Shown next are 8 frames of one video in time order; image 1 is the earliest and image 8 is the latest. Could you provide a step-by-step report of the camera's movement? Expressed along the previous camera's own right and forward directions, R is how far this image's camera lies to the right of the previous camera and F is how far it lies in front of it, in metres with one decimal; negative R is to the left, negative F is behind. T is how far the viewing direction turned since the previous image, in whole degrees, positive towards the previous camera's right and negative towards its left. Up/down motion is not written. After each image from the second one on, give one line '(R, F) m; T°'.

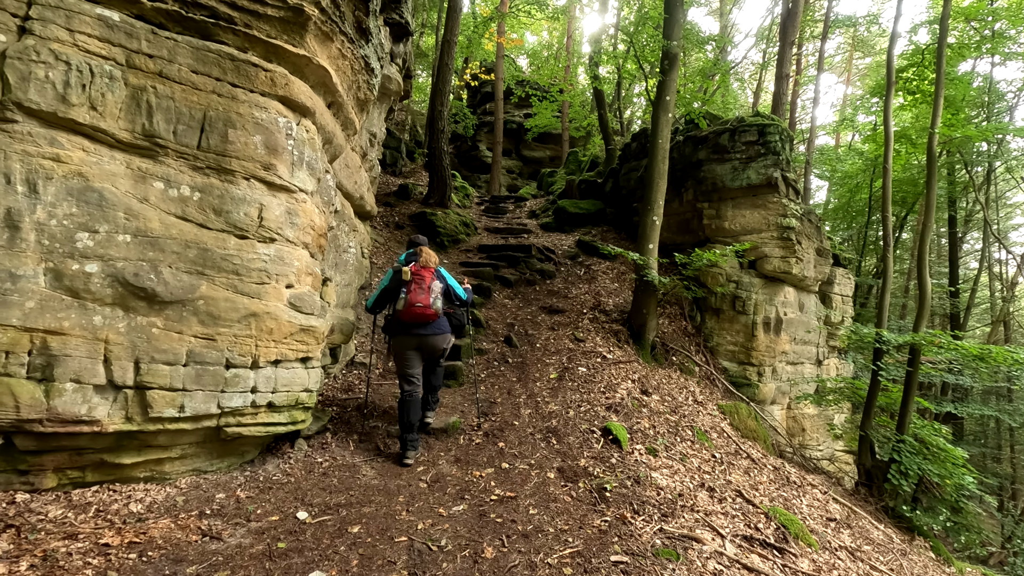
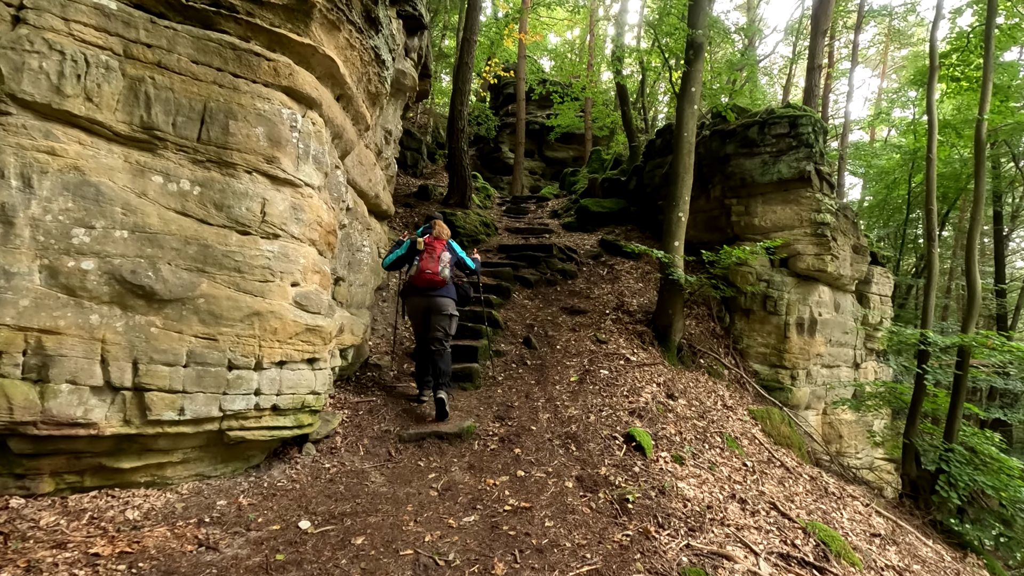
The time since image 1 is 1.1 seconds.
(+0.1, +0.3) m; -3°
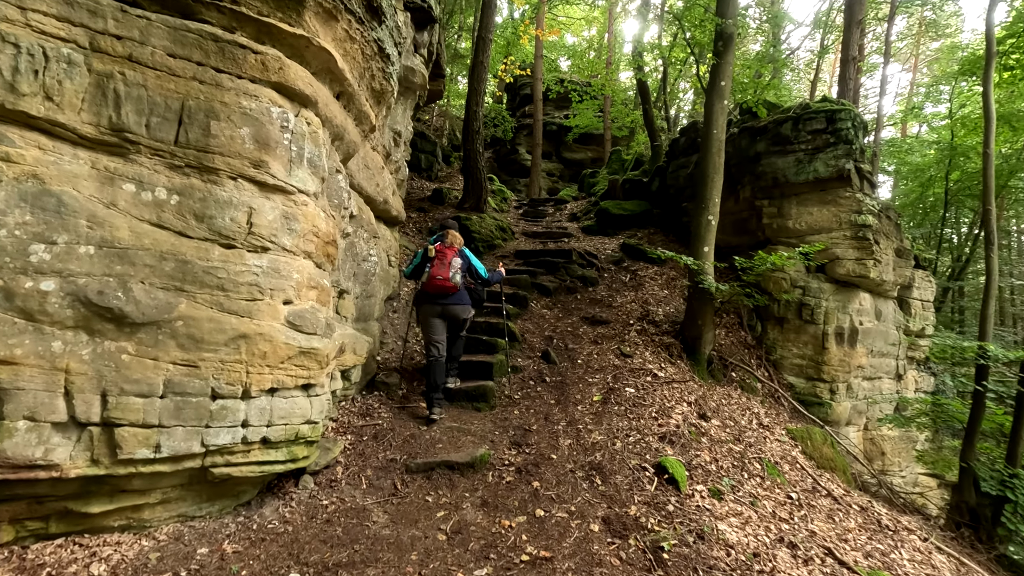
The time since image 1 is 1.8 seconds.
(0.0, +0.5) m; -2°
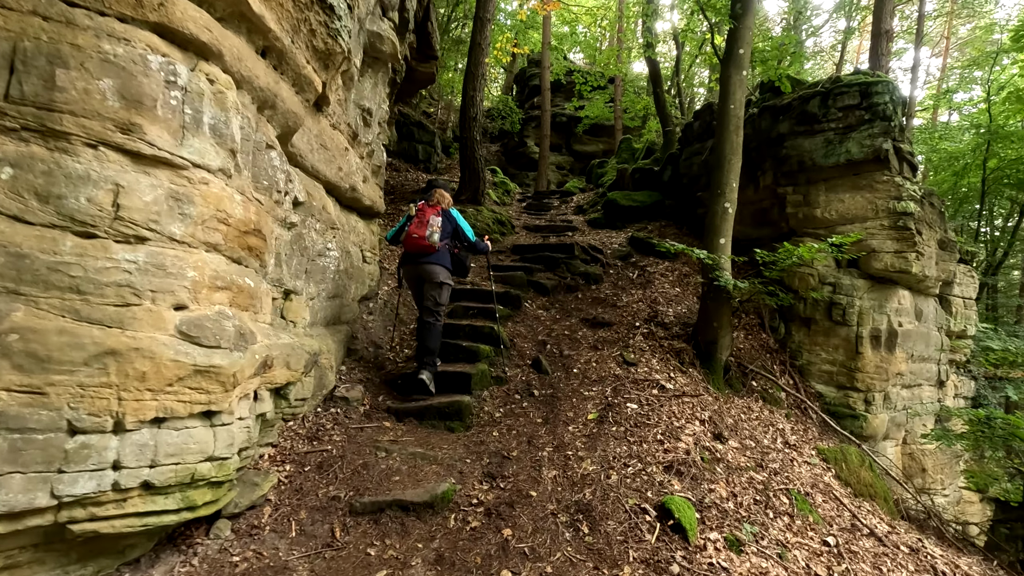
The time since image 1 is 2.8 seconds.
(+0.4, +1.0) m; -2°
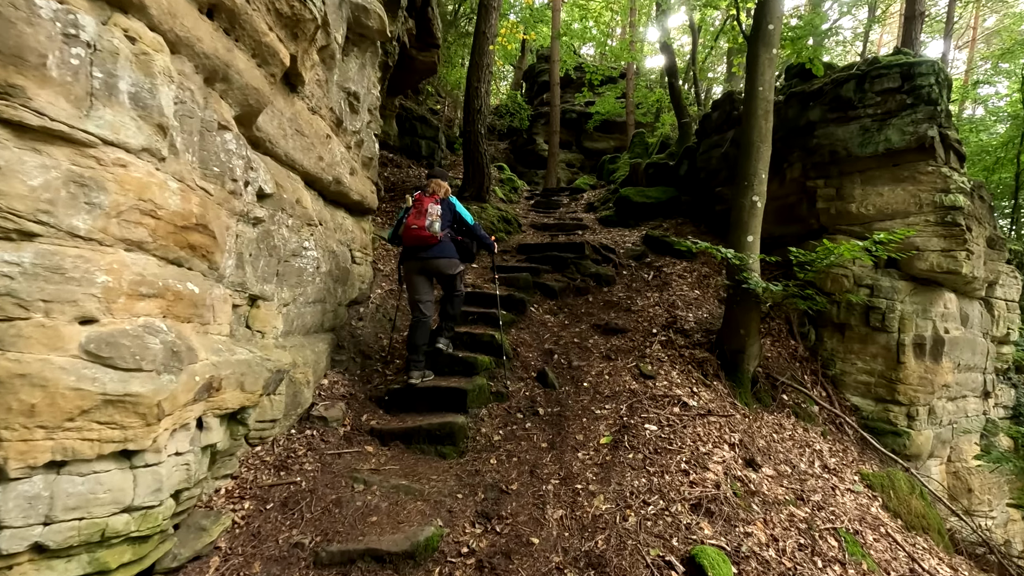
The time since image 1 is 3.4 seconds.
(+0.1, +0.7) m; -1°
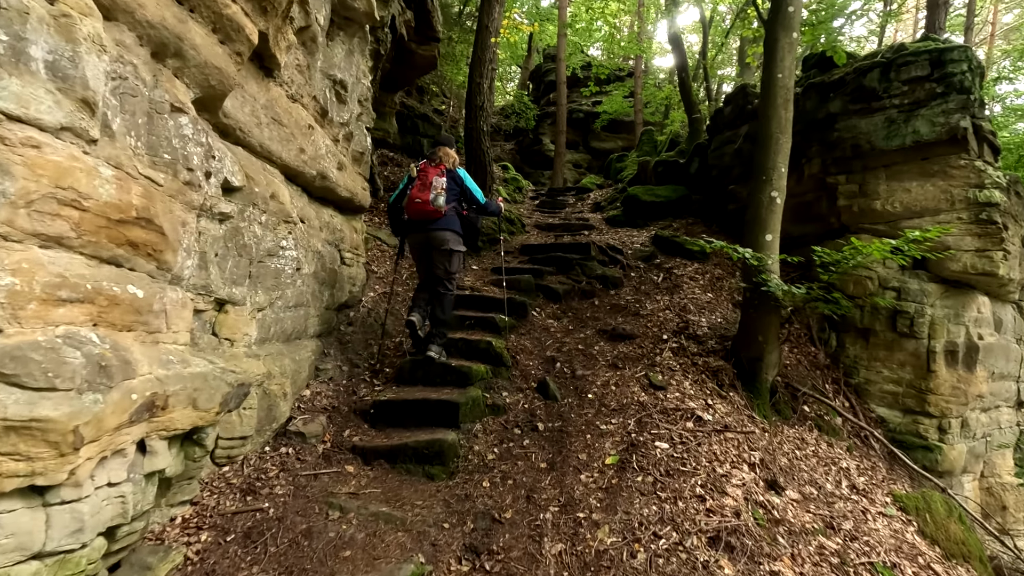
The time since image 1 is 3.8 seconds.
(+0.1, +0.5) m; -1°
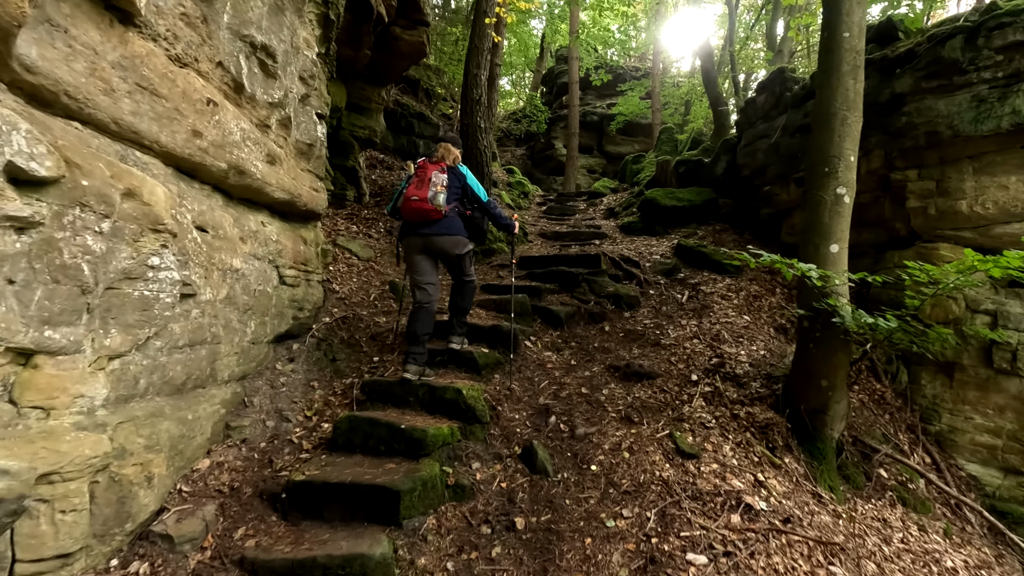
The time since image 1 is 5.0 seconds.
(+0.3, +1.4) m; -2°
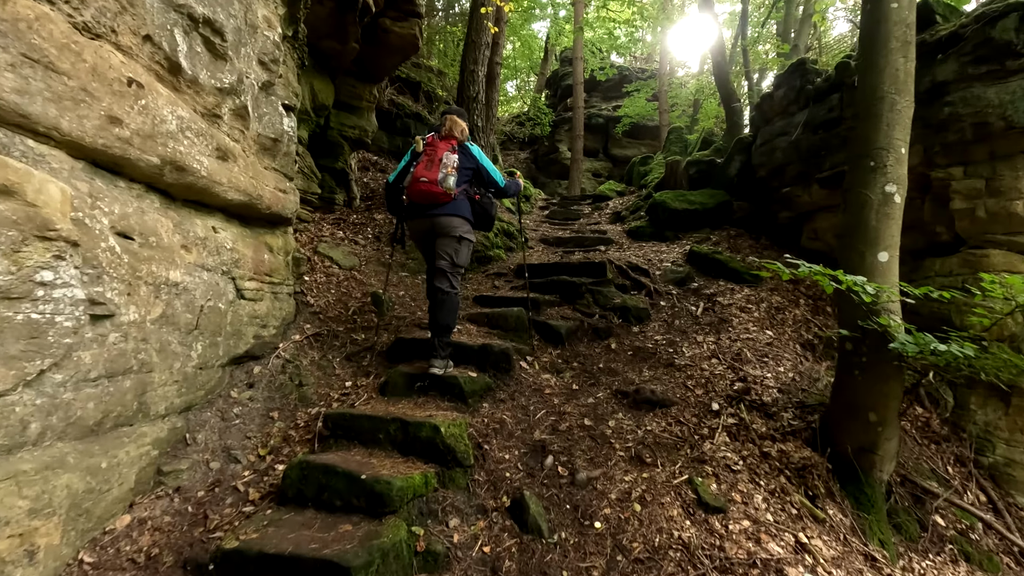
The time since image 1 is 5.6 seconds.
(+0.1, +0.7) m; -1°
